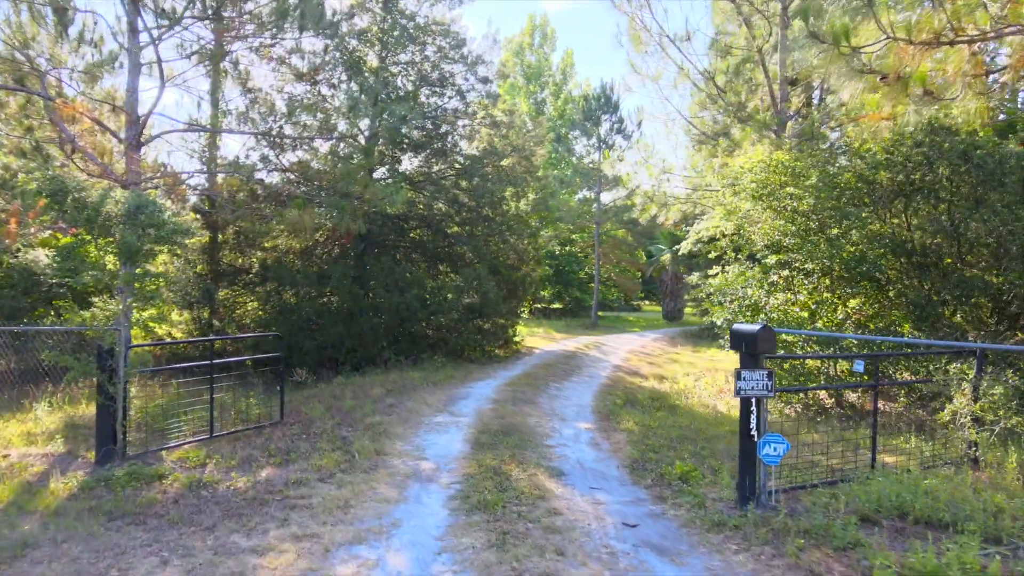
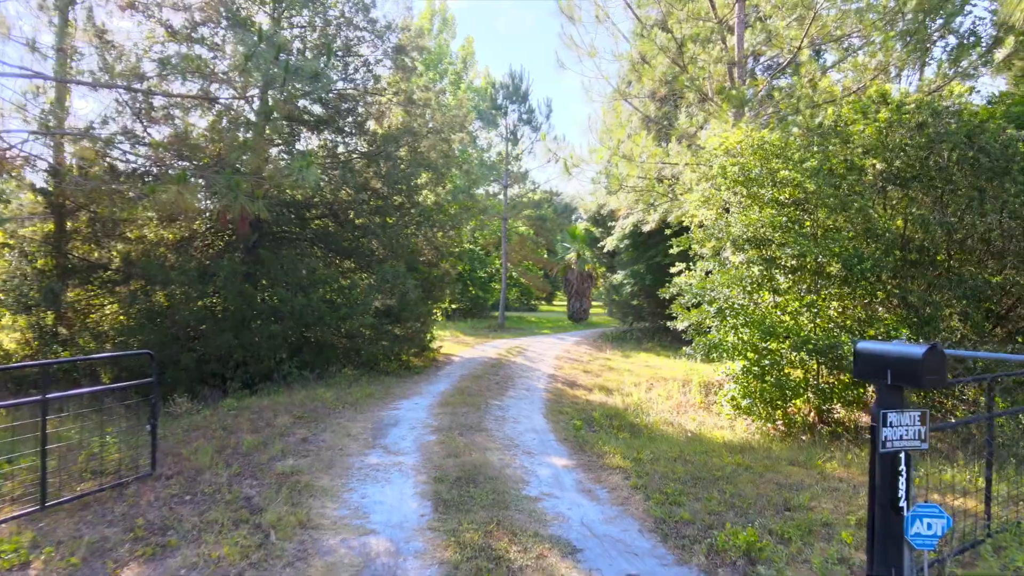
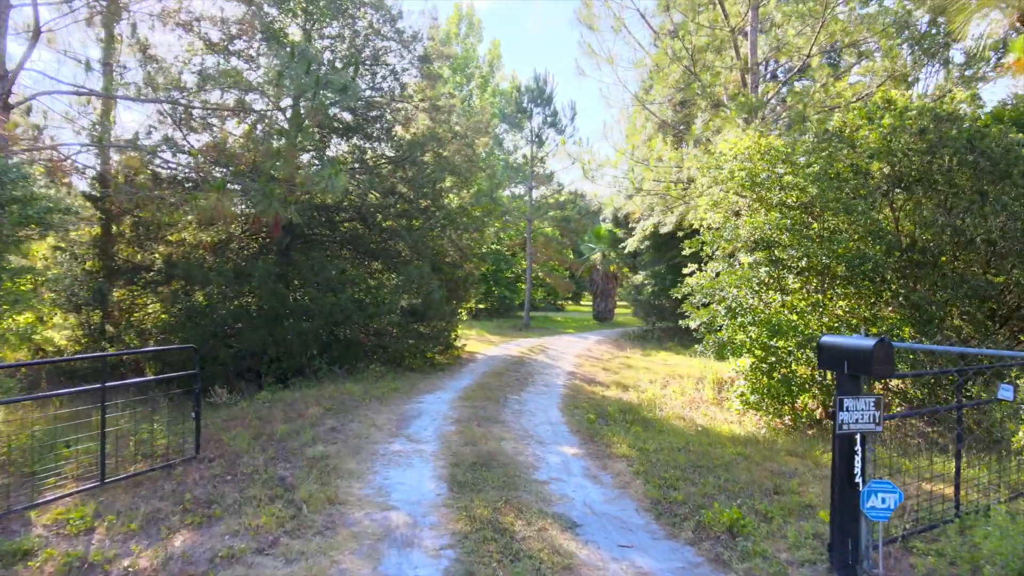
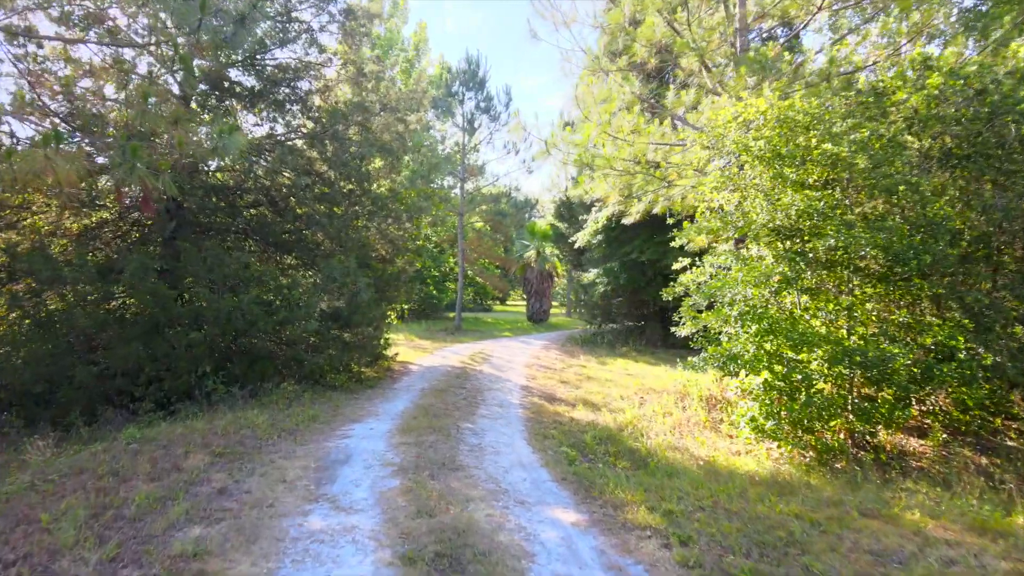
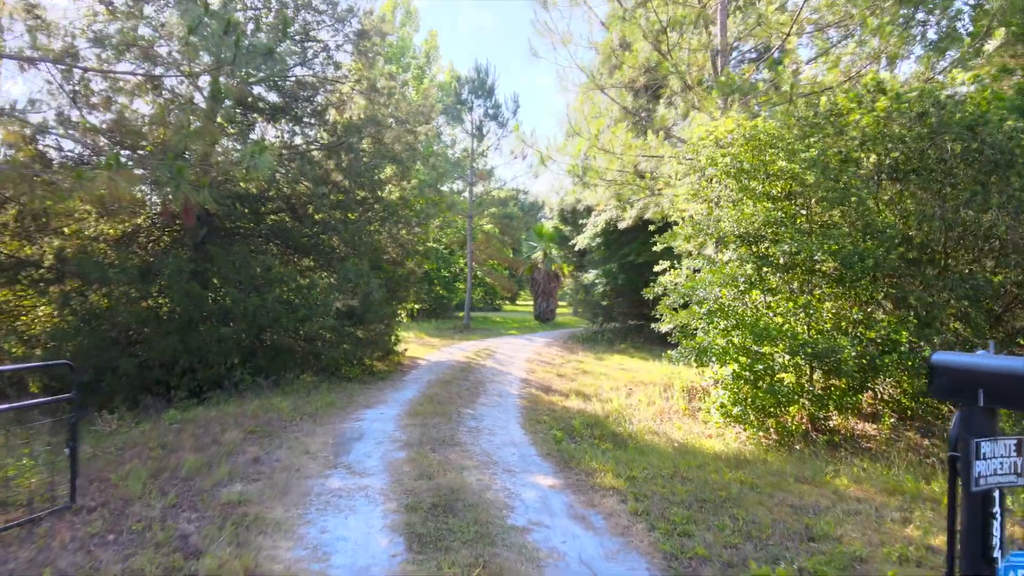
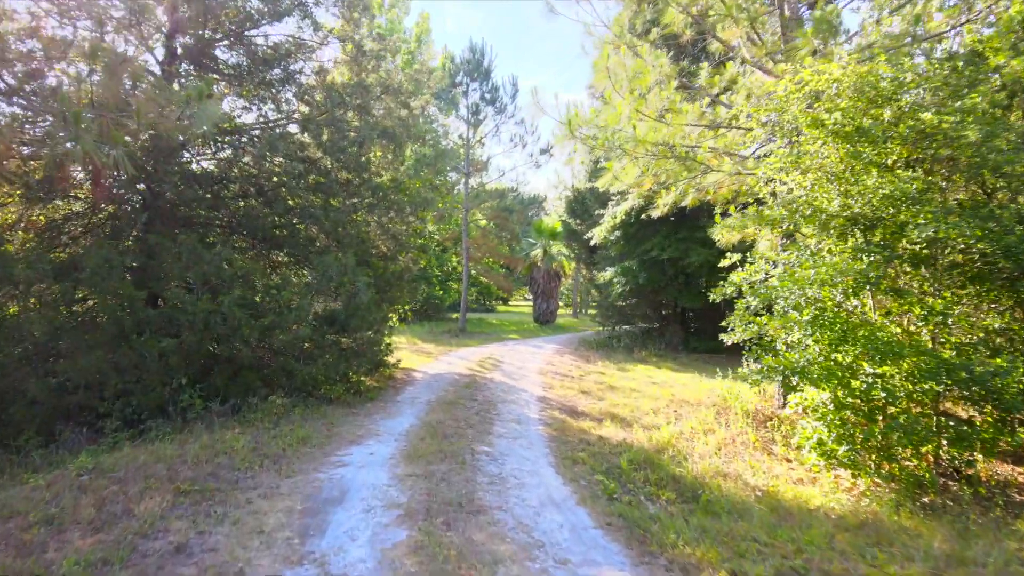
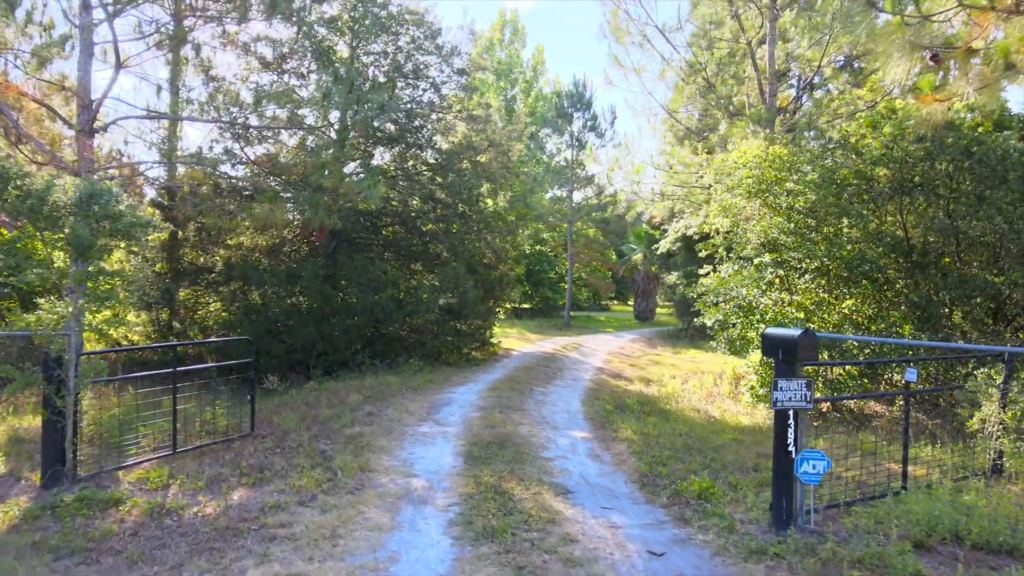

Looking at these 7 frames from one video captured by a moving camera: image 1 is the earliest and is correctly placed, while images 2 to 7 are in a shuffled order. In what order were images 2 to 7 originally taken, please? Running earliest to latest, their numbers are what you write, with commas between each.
7, 3, 2, 5, 4, 6
